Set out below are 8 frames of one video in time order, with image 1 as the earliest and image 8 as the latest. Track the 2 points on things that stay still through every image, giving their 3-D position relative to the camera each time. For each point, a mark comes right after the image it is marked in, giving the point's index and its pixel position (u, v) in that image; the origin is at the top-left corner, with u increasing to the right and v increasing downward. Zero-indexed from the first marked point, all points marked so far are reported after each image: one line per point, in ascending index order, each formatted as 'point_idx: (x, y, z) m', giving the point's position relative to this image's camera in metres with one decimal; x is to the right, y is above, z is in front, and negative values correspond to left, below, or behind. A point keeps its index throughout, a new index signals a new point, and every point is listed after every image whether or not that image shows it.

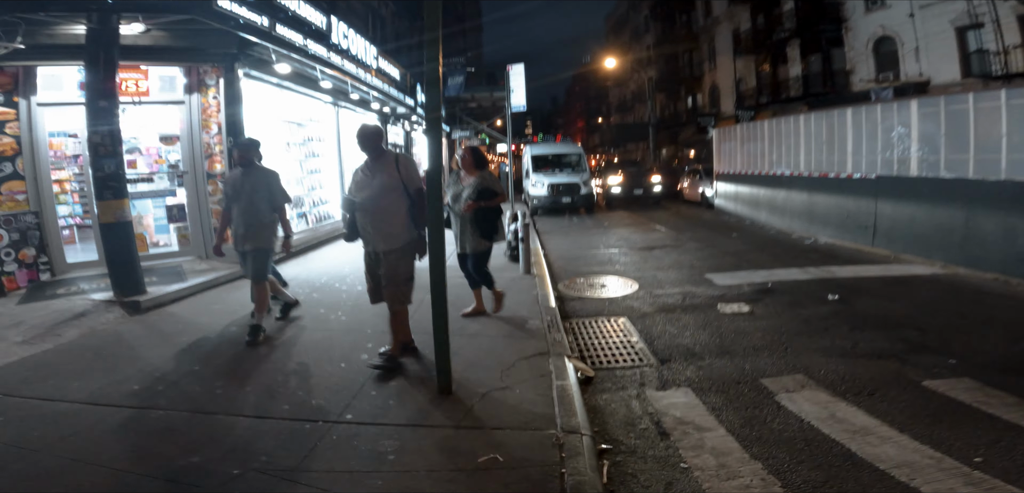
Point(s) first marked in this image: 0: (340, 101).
0: (-3.2, +2.9, +12.9) m
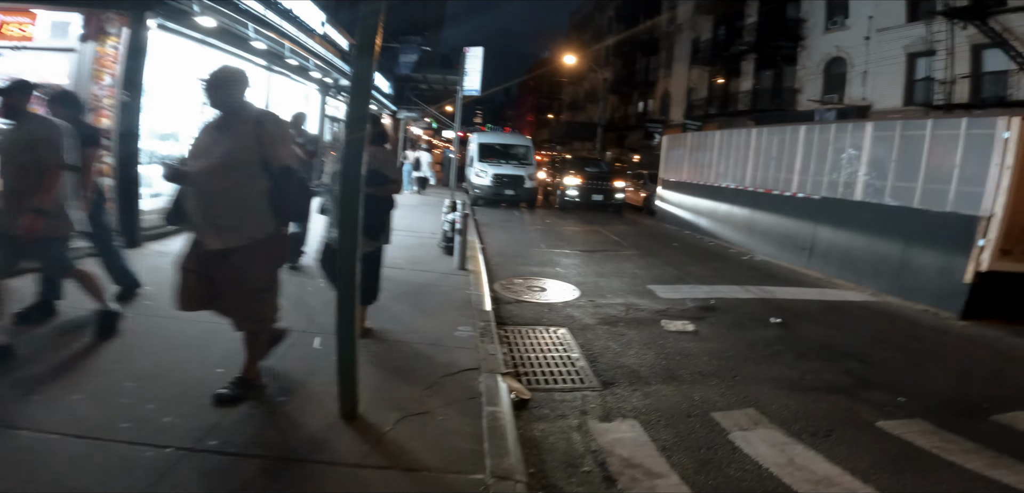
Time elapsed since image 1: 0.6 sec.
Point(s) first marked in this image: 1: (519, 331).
0: (-4.1, +3.2, +11.7) m
1: (+0.1, -0.9, +6.8) m
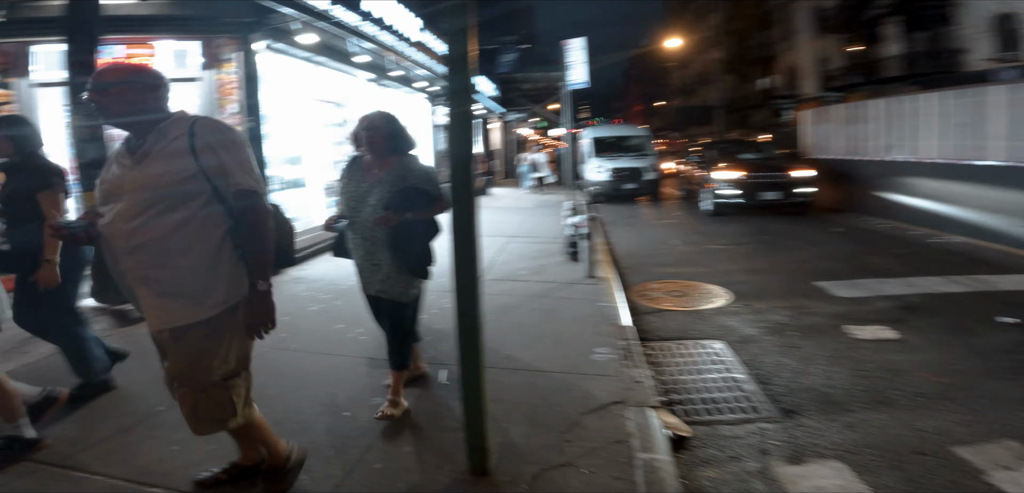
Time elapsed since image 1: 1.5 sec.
0: (-2.1, +2.8, +11.4) m
1: (+1.4, -0.9, +5.8) m
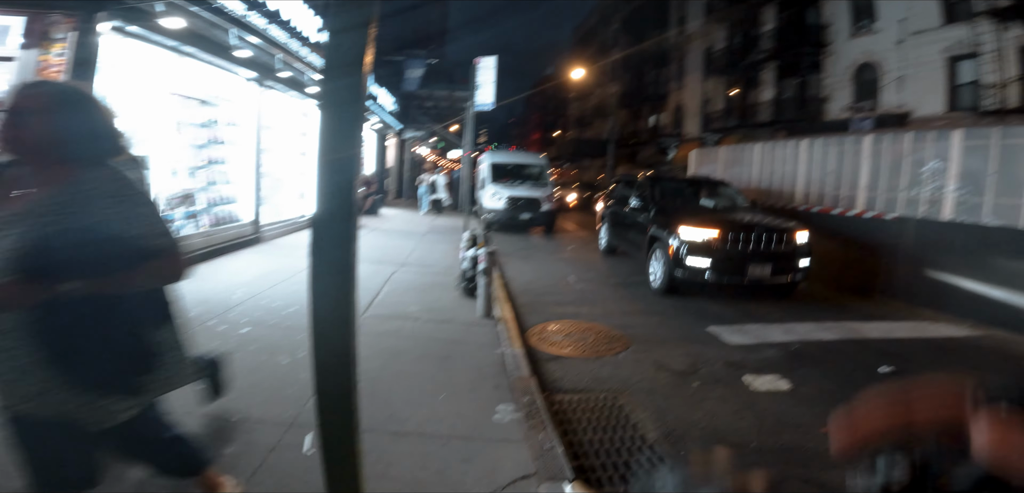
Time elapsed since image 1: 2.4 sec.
0: (-3.8, +2.5, +10.3) m
1: (+0.5, -1.2, +5.2) m
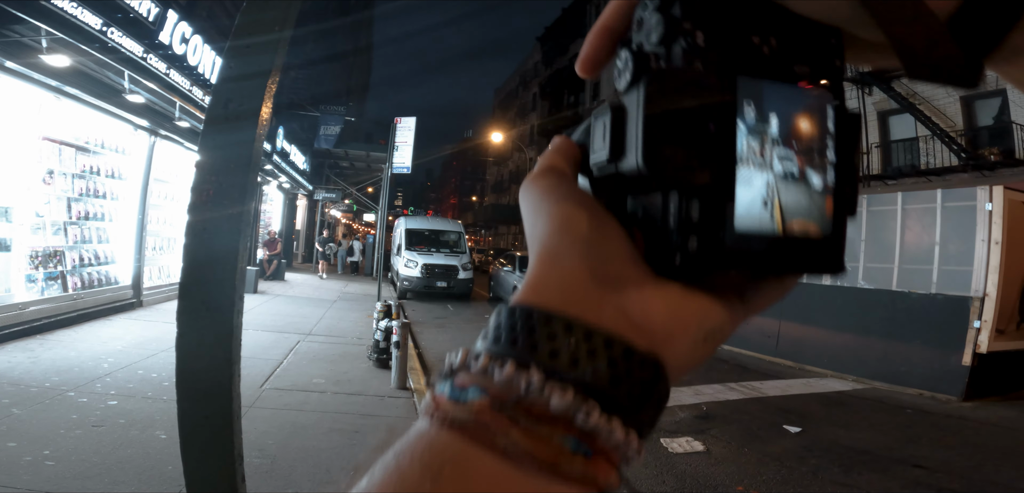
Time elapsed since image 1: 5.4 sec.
0: (-5.1, +1.5, +9.8) m
1: (-0.1, -1.6, +4.9) m
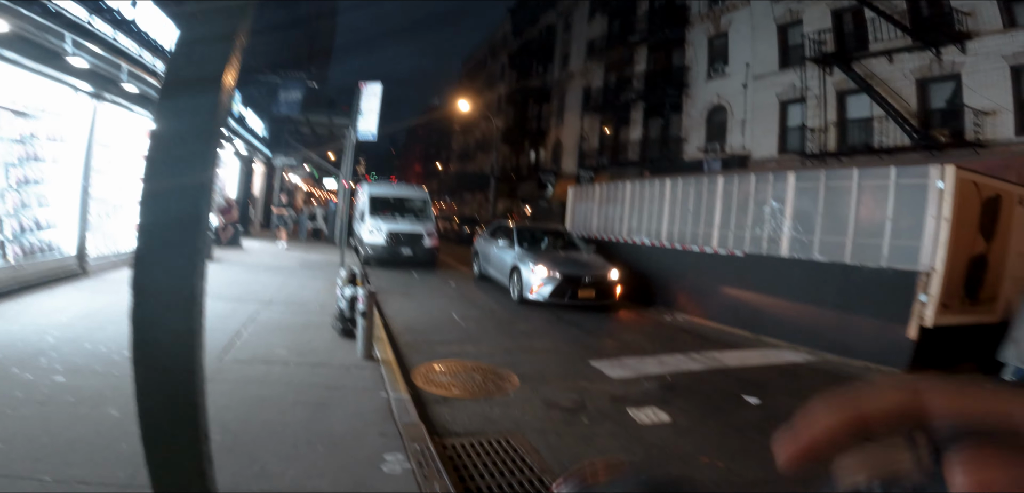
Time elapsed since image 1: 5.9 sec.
0: (-5.5, +2.0, +9.3) m
1: (-0.3, -1.4, +4.9) m
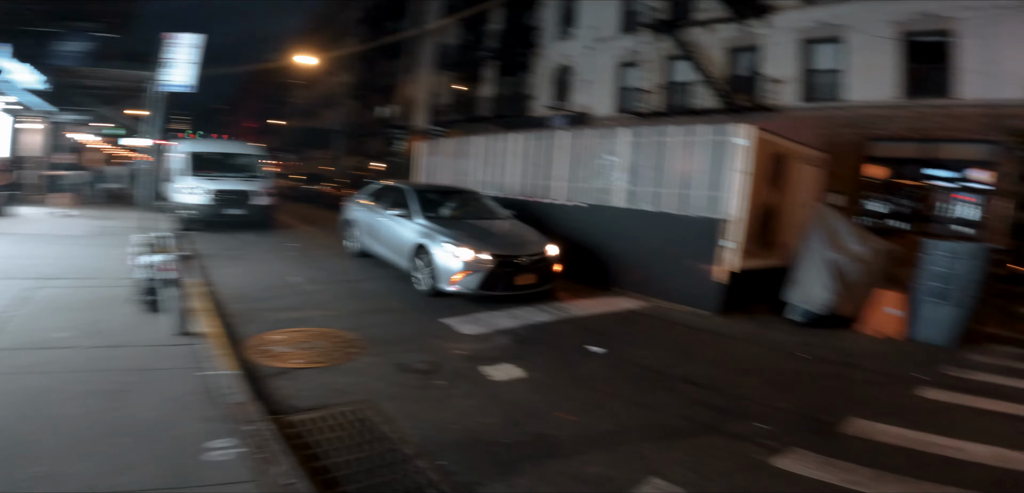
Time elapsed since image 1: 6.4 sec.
0: (-7.3, +2.4, +7.5) m
1: (-1.3, -1.1, +4.4) m
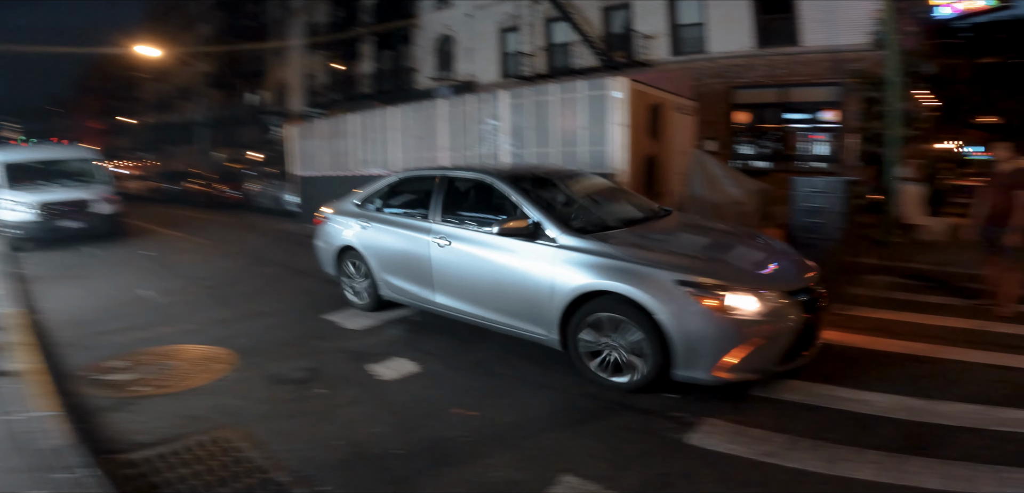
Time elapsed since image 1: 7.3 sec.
0: (-8.6, +1.7, +5.7) m
1: (-1.9, -1.2, +3.7) m
